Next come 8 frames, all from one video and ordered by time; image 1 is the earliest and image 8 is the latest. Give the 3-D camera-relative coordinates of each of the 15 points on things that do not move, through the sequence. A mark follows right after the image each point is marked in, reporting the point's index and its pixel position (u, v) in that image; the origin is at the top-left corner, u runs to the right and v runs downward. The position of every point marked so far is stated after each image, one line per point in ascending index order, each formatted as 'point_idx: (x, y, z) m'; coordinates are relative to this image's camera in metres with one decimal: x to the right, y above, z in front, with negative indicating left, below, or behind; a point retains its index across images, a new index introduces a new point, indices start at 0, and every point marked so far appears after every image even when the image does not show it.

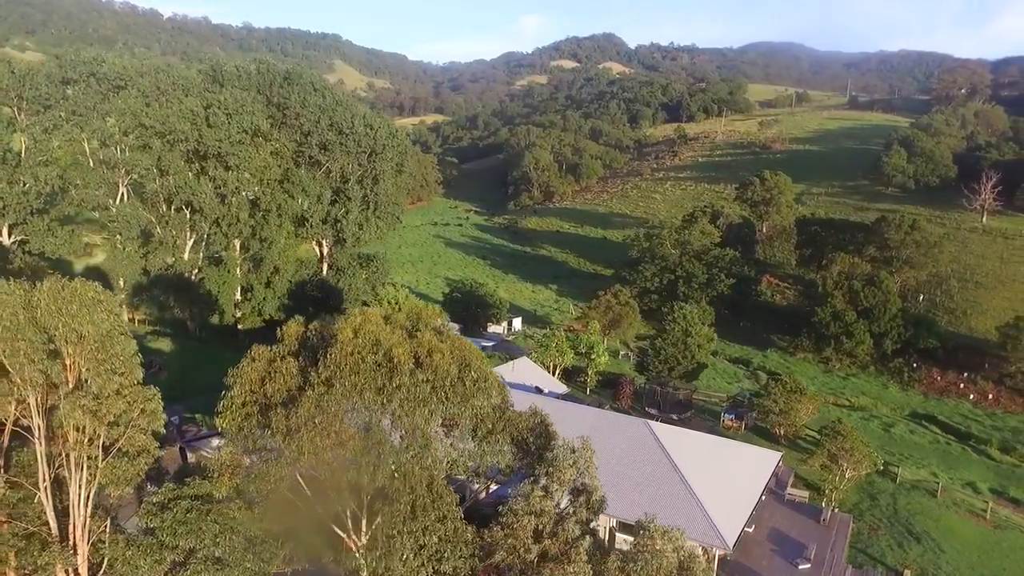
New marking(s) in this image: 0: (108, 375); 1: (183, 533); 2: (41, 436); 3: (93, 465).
0: (-6.4, -1.4, +10.8) m
1: (-4.7, -3.6, +9.9) m
2: (-7.6, -2.3, +11.0) m
3: (-6.9, -2.9, +11.3) m
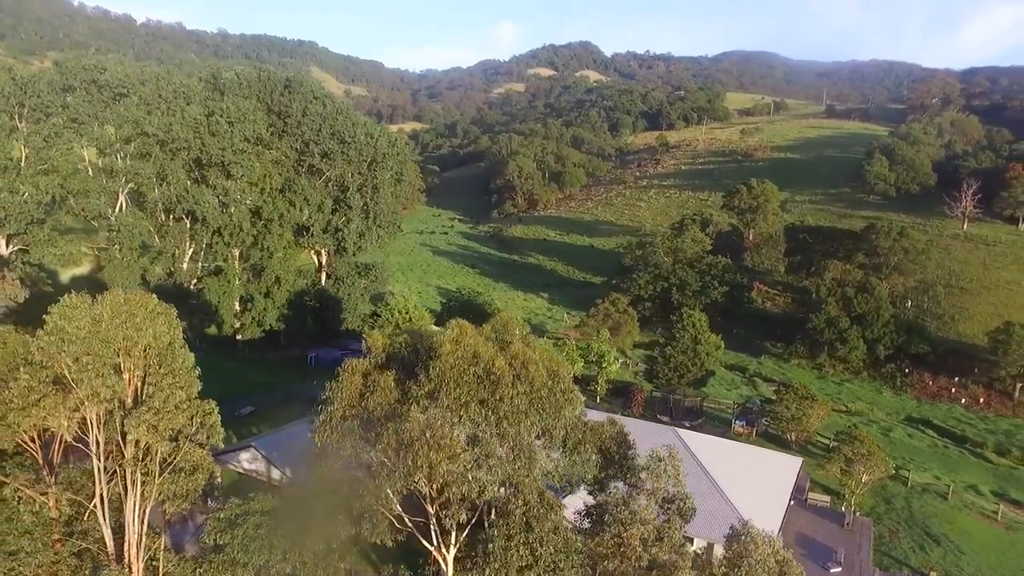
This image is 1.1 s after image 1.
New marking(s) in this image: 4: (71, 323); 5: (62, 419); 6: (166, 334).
0: (-5.3, -1.6, +10.6) m
1: (-3.6, -3.8, +9.8) m
2: (-6.5, -2.6, +10.8) m
3: (-5.9, -3.1, +11.1) m
4: (-6.4, -0.5, +9.9) m
5: (-6.8, -2.0, +10.3) m
6: (-5.5, -0.7, +10.7) m
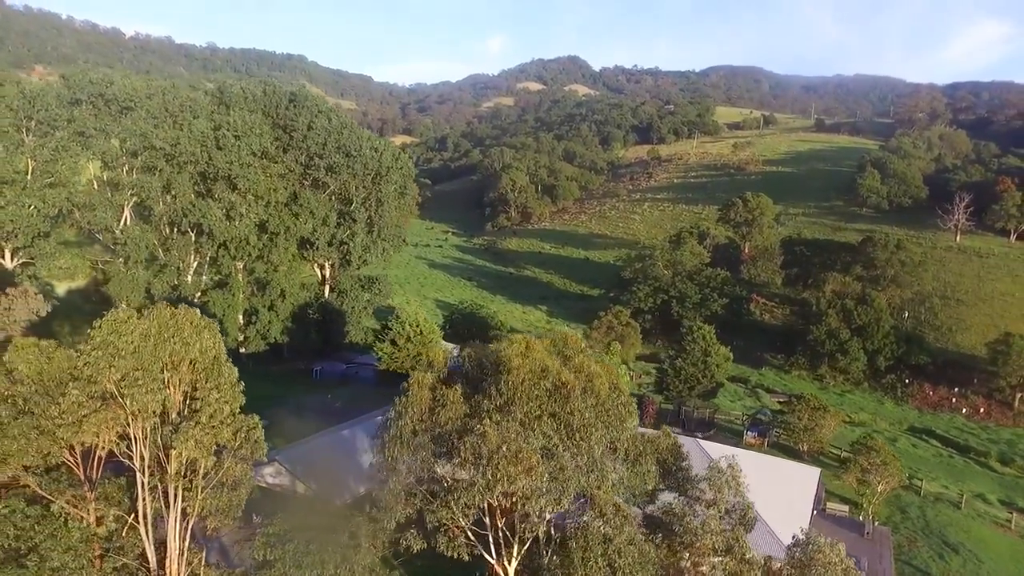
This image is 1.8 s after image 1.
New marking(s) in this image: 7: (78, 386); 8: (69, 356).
0: (-4.6, -1.8, +10.5) m
1: (-2.9, -3.9, +9.7) m
2: (-5.8, -2.8, +10.7) m
3: (-5.1, -3.3, +11.0) m
4: (-5.7, -0.7, +9.9) m
5: (-6.0, -2.2, +10.2) m
6: (-4.7, -1.0, +10.6) m
7: (-6.3, -1.4, +9.9) m
8: (-6.8, -1.1, +10.6) m
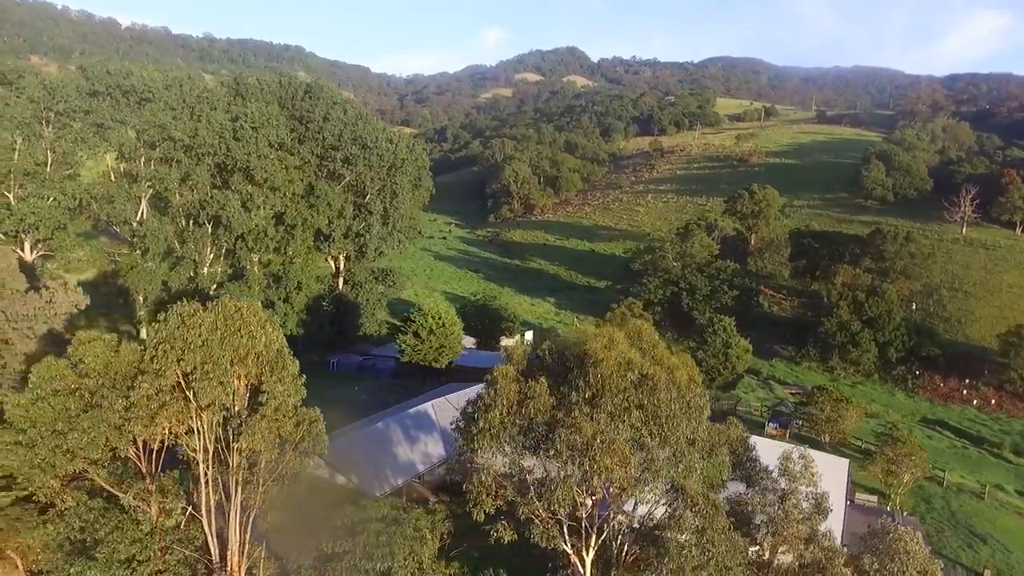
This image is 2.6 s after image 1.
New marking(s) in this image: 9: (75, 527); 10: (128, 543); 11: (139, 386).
0: (-3.6, -1.7, +10.6) m
1: (-1.9, -3.9, +9.8) m
2: (-4.8, -2.7, +10.8) m
3: (-4.2, -3.2, +11.1) m
4: (-4.7, -0.6, +9.9) m
5: (-5.0, -2.1, +10.3) m
6: (-3.7, -0.9, +10.7) m
7: (-5.3, -1.3, +10.0) m
8: (-5.8, -1.0, +10.6) m
9: (-6.8, -3.7, +10.6) m
10: (-5.8, -3.9, +10.2) m
11: (-5.4, -1.4, +10.0) m
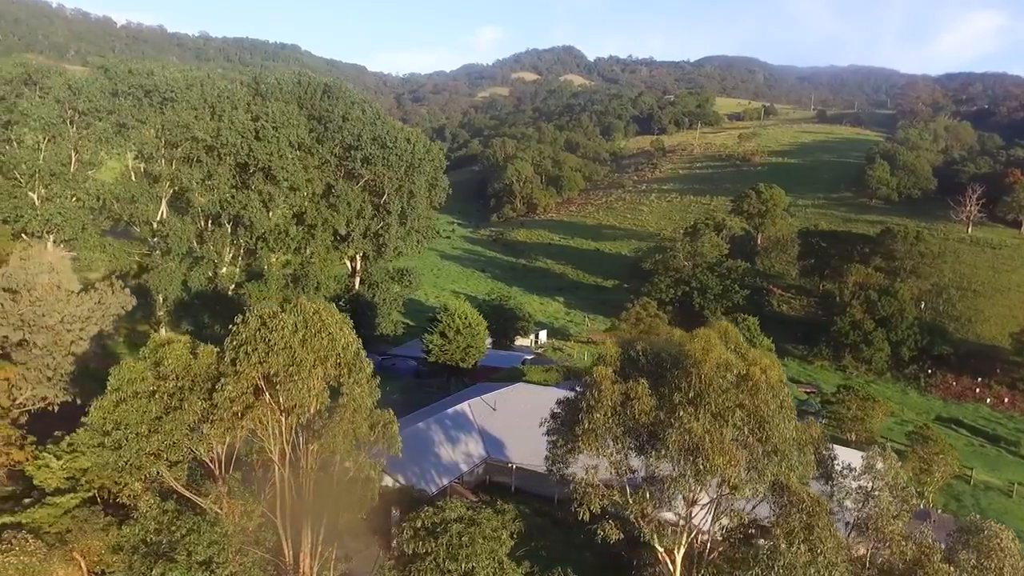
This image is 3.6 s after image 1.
0: (-2.4, -1.7, +10.7) m
1: (-0.7, -3.9, +9.9) m
2: (-3.6, -2.7, +10.8) m
3: (-3.0, -3.3, +11.2) m
4: (-3.5, -0.7, +10.0) m
5: (-3.8, -2.1, +10.4) m
6: (-2.5, -0.9, +10.7) m
7: (-4.1, -1.4, +10.0) m
8: (-4.6, -1.0, +10.7) m
9: (-5.6, -3.8, +10.6) m
10: (-4.6, -3.9, +10.3) m
11: (-4.3, -1.5, +10.1) m
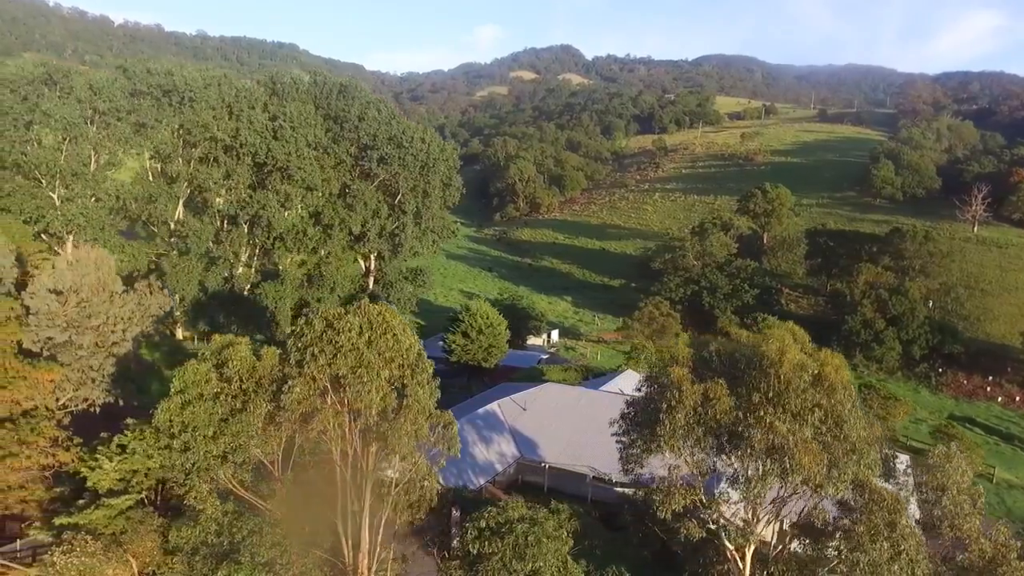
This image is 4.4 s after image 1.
0: (-1.4, -1.8, +10.7) m
1: (+0.3, -3.9, +10.0) m
2: (-2.7, -2.7, +10.9) m
3: (-2.0, -3.3, +11.2) m
4: (-2.5, -0.7, +10.0) m
5: (-2.9, -2.1, +10.4) m
6: (-1.6, -0.9, +10.8) m
7: (-3.2, -1.4, +10.1) m
8: (-3.7, -1.0, +10.7) m
9: (-4.7, -3.8, +10.7) m
10: (-3.7, -3.9, +10.3) m
11: (-3.3, -1.5, +10.1) m
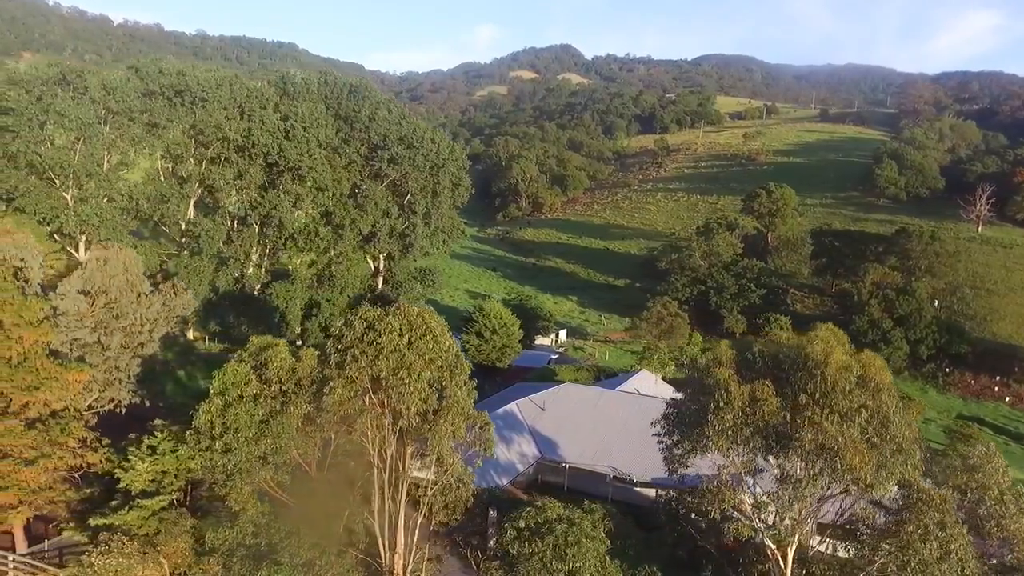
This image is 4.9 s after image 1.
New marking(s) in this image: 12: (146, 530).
0: (-0.9, -1.8, +10.8) m
1: (+0.9, -3.9, +10.0) m
2: (-2.1, -2.8, +10.9) m
3: (-1.4, -3.3, +11.3) m
4: (-2.0, -0.7, +10.1) m
5: (-2.3, -2.2, +10.5) m
6: (-1.0, -0.9, +10.8) m
7: (-2.6, -1.4, +10.1) m
8: (-3.1, -1.1, +10.8) m
9: (-4.1, -3.8, +10.7) m
10: (-3.1, -3.9, +10.4) m
11: (-2.7, -1.5, +10.2) m
12: (-6.5, -4.3, +12.1) m
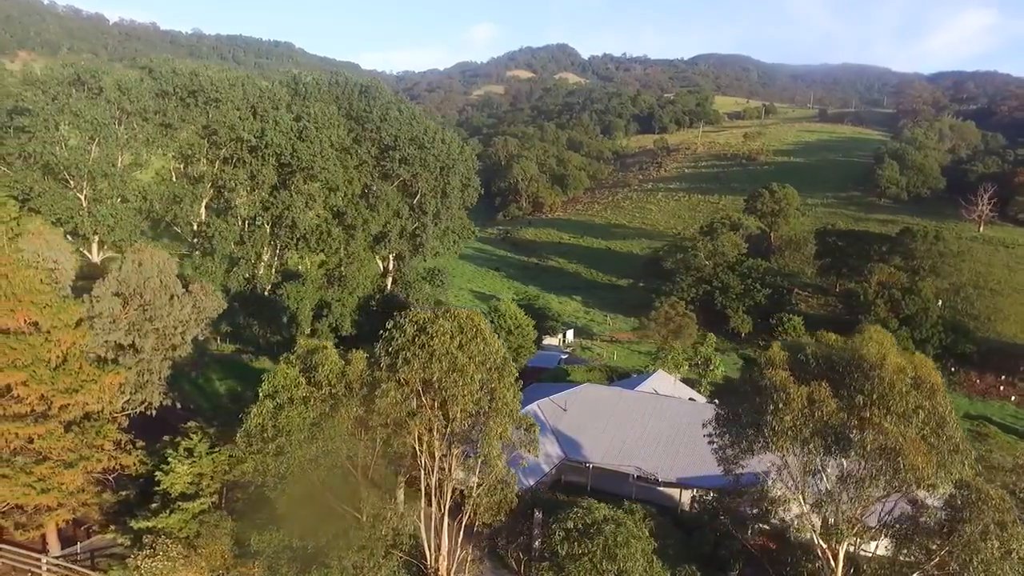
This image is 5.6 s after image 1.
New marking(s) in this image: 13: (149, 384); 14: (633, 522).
0: (-0.1, -1.8, +10.8) m
1: (+1.6, -4.0, +10.1) m
2: (-1.3, -2.8, +11.0) m
3: (-0.7, -3.3, +11.3) m
4: (-1.2, -0.8, +10.1) m
5: (-1.5, -2.2, +10.5) m
6: (-0.3, -1.0, +10.9) m
7: (-1.8, -1.5, +10.2) m
8: (-2.4, -1.1, +10.8) m
9: (-3.3, -3.9, +10.8) m
10: (-2.4, -4.0, +10.4) m
11: (-2.0, -1.6, +10.2) m
12: (-5.8, -4.3, +12.2) m
13: (-8.2, -2.2, +15.5) m
14: (+1.9, -3.7, +10.9) m
